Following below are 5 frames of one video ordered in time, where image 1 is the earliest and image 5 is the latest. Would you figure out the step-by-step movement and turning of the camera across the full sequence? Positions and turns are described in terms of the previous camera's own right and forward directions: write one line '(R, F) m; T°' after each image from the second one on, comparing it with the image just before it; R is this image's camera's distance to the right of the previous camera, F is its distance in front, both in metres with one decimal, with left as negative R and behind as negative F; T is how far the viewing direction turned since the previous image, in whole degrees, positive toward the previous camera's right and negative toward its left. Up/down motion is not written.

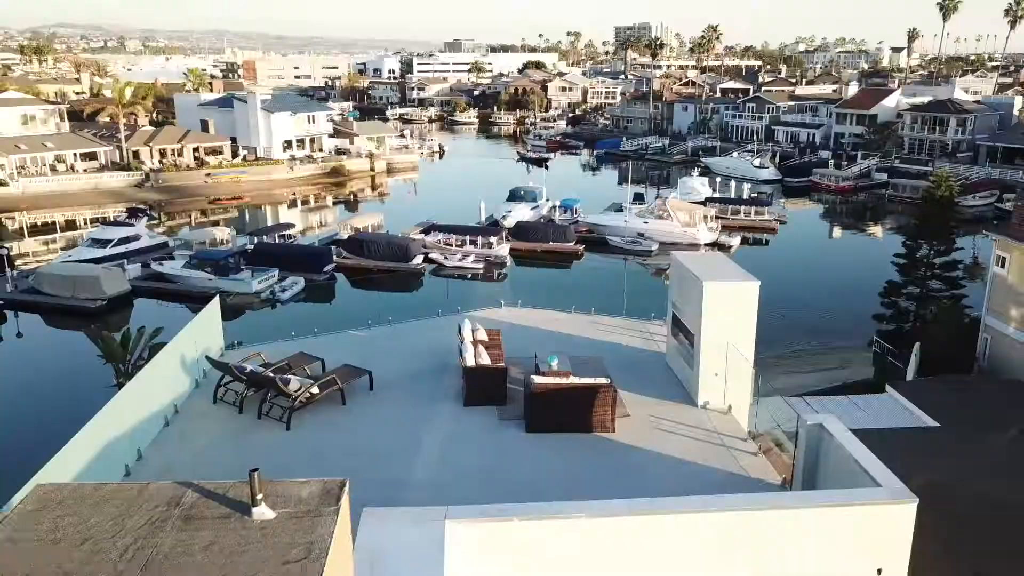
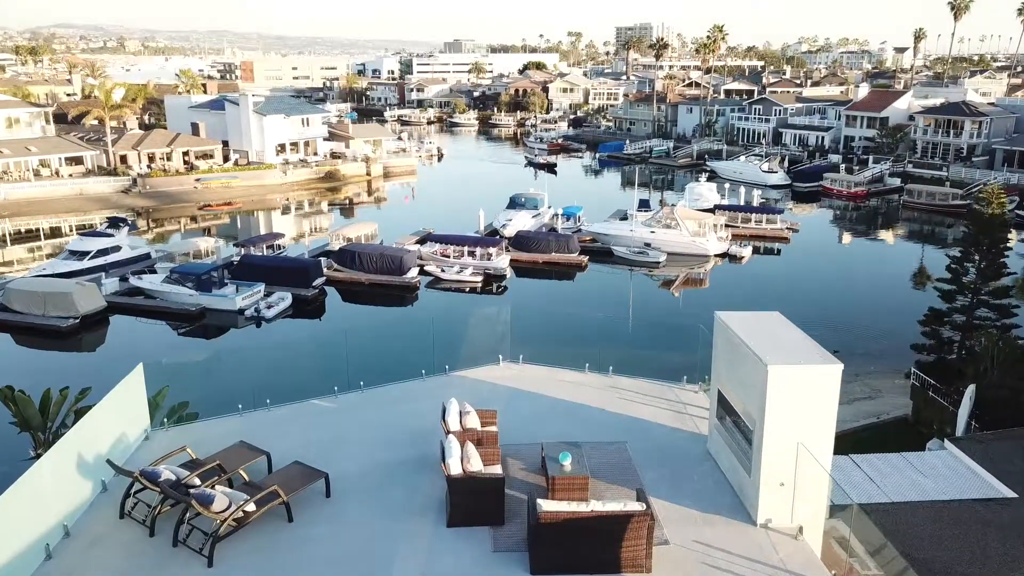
(0.0, +1.7) m; 0°
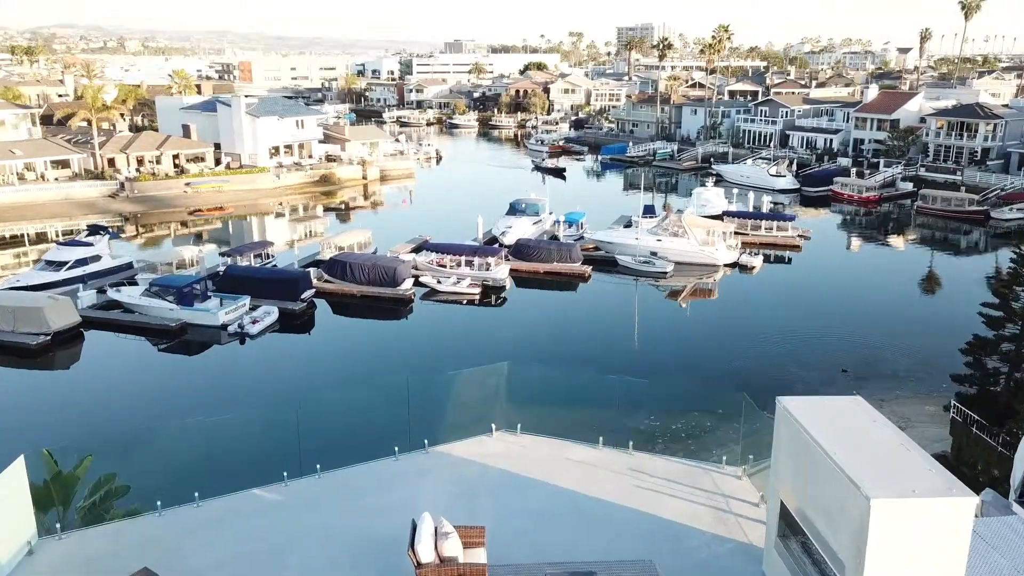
(0.0, +1.5) m; 0°
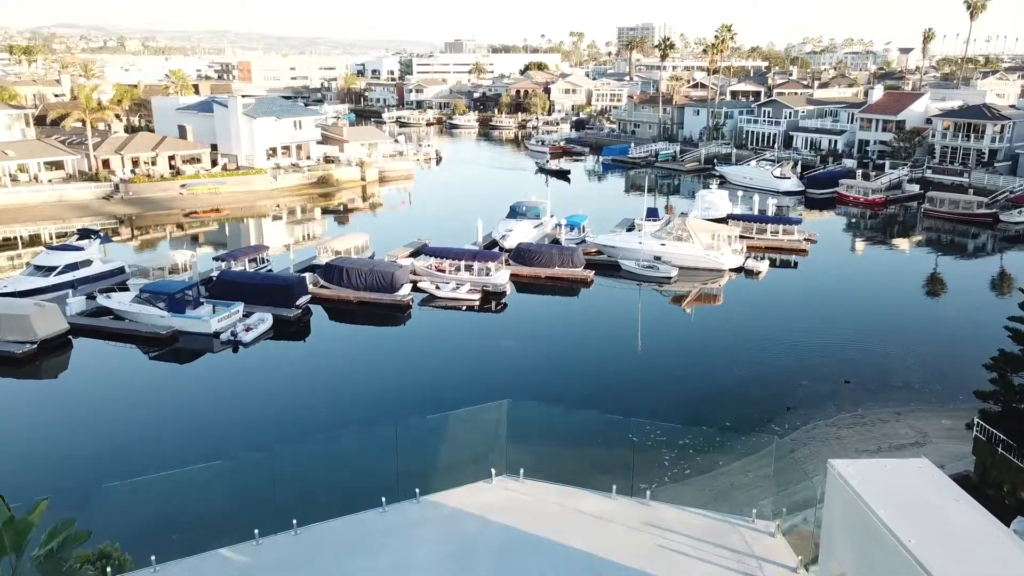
(0.0, +0.7) m; 0°
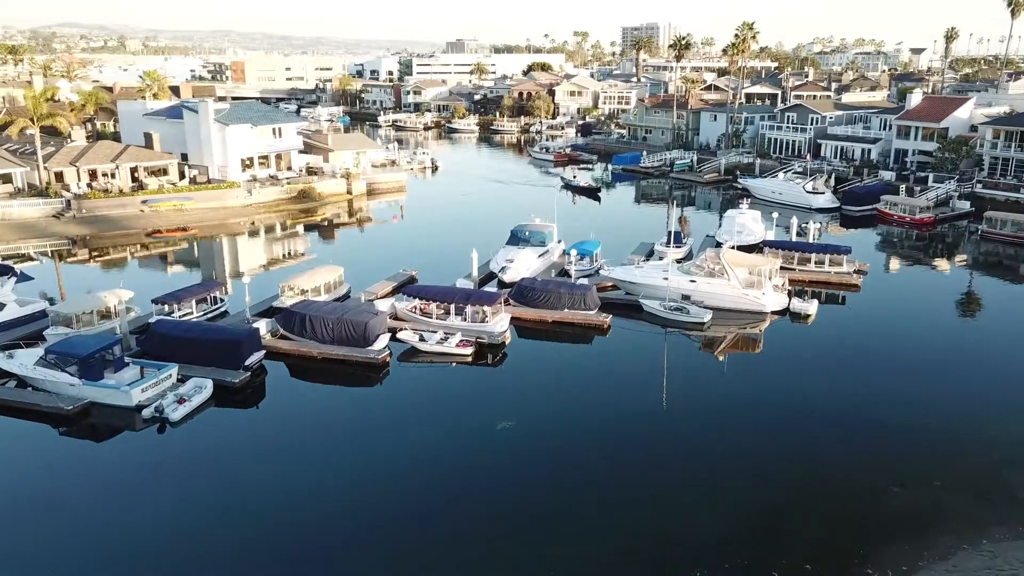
(+0.1, +5.1) m; 0°
